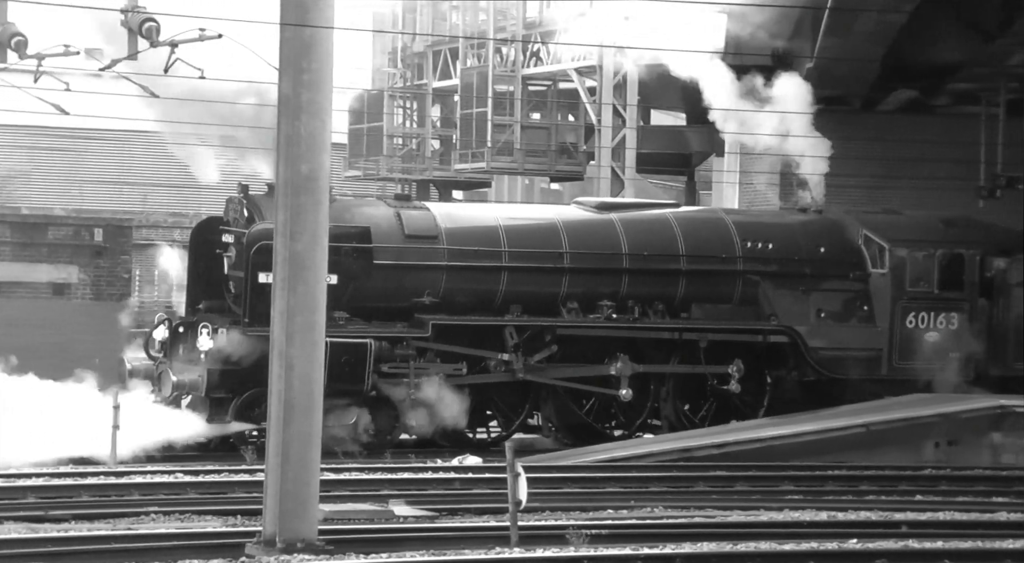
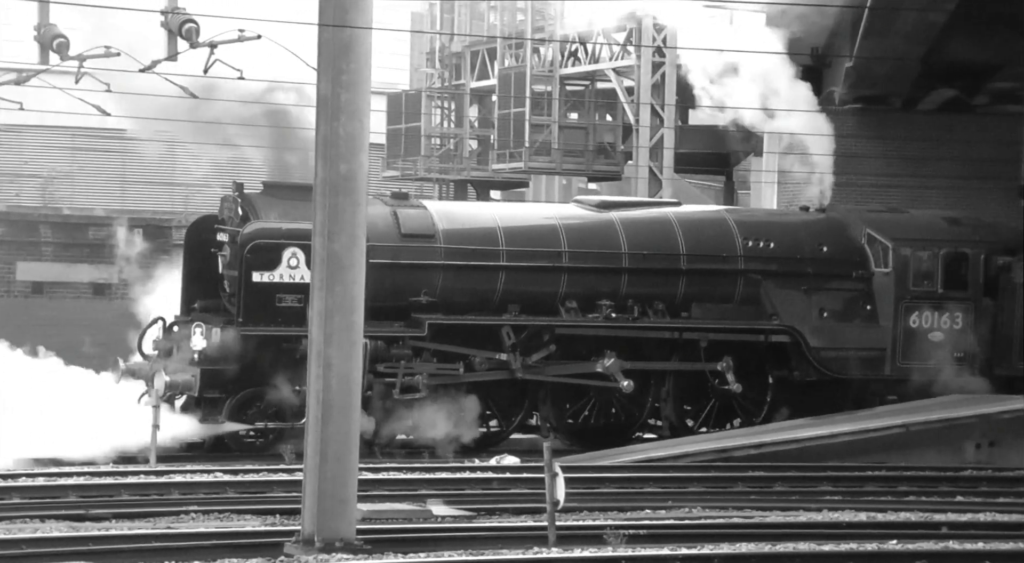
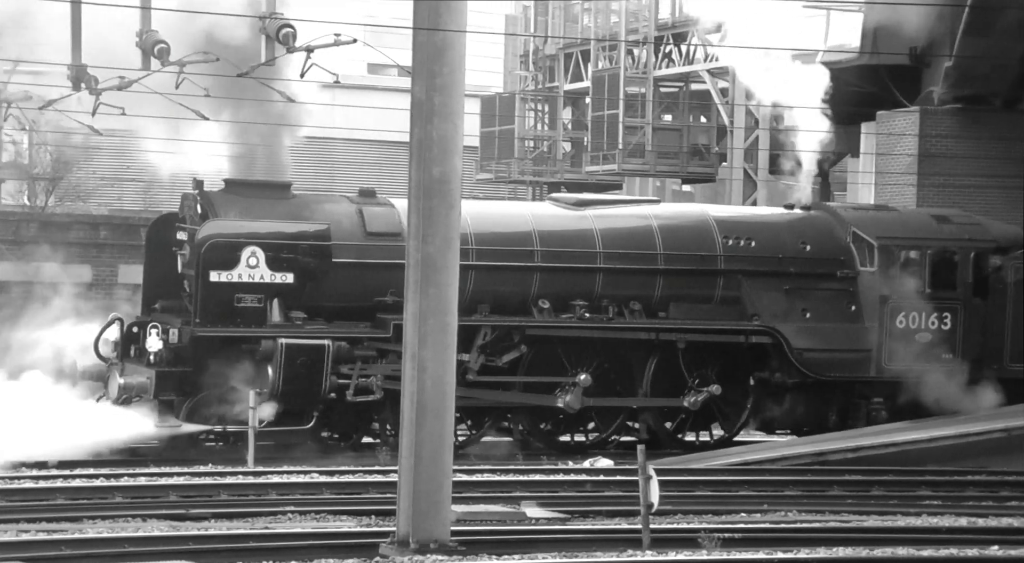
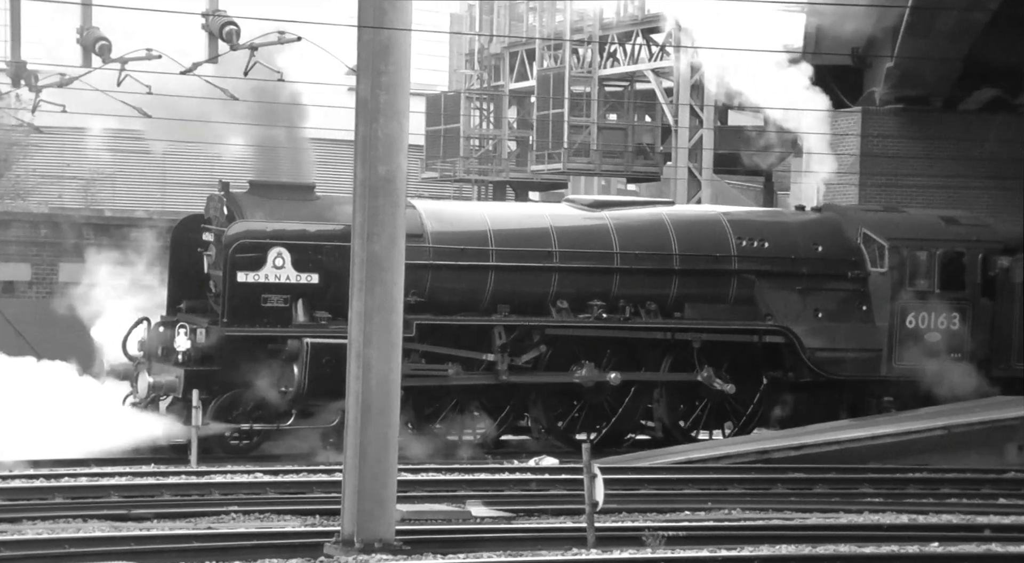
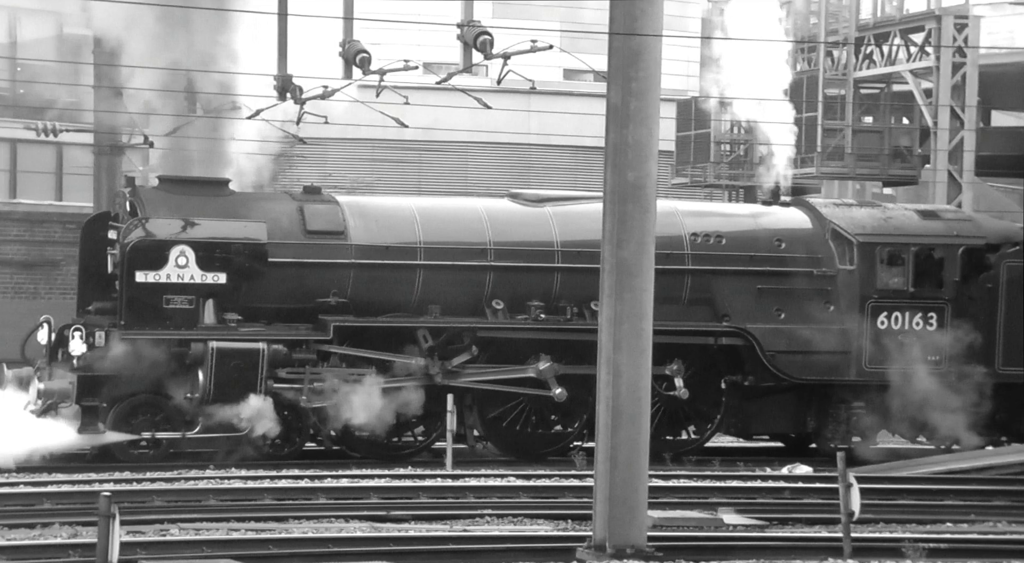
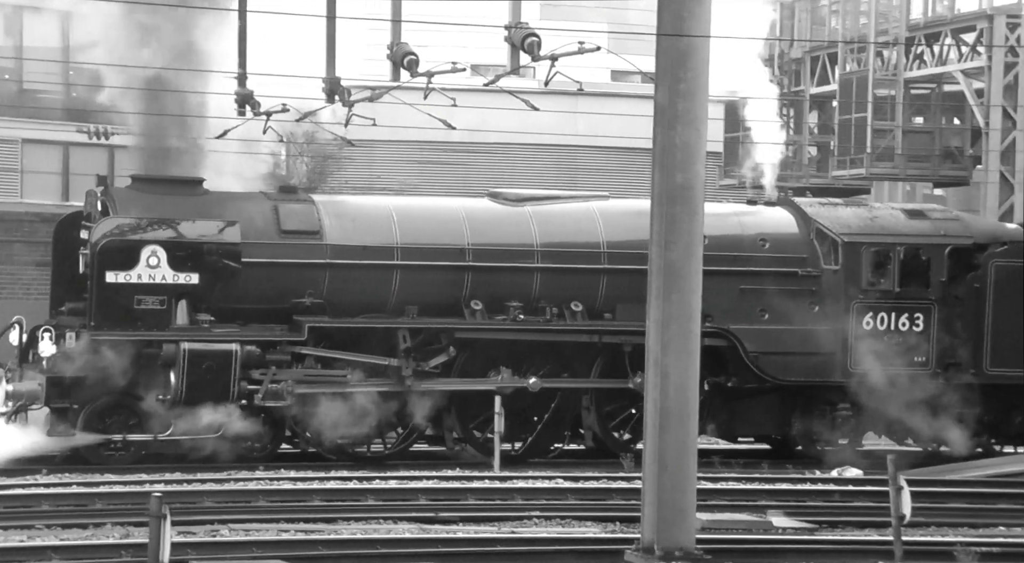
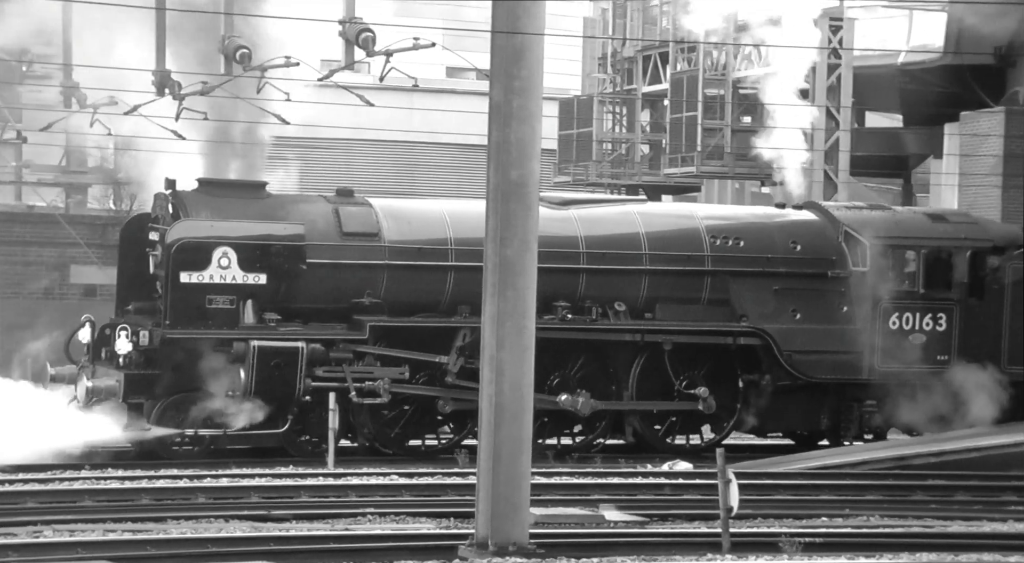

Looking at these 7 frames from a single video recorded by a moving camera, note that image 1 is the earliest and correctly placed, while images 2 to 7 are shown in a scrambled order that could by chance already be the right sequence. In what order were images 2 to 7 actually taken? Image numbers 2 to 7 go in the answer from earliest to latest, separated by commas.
2, 4, 3, 7, 5, 6
